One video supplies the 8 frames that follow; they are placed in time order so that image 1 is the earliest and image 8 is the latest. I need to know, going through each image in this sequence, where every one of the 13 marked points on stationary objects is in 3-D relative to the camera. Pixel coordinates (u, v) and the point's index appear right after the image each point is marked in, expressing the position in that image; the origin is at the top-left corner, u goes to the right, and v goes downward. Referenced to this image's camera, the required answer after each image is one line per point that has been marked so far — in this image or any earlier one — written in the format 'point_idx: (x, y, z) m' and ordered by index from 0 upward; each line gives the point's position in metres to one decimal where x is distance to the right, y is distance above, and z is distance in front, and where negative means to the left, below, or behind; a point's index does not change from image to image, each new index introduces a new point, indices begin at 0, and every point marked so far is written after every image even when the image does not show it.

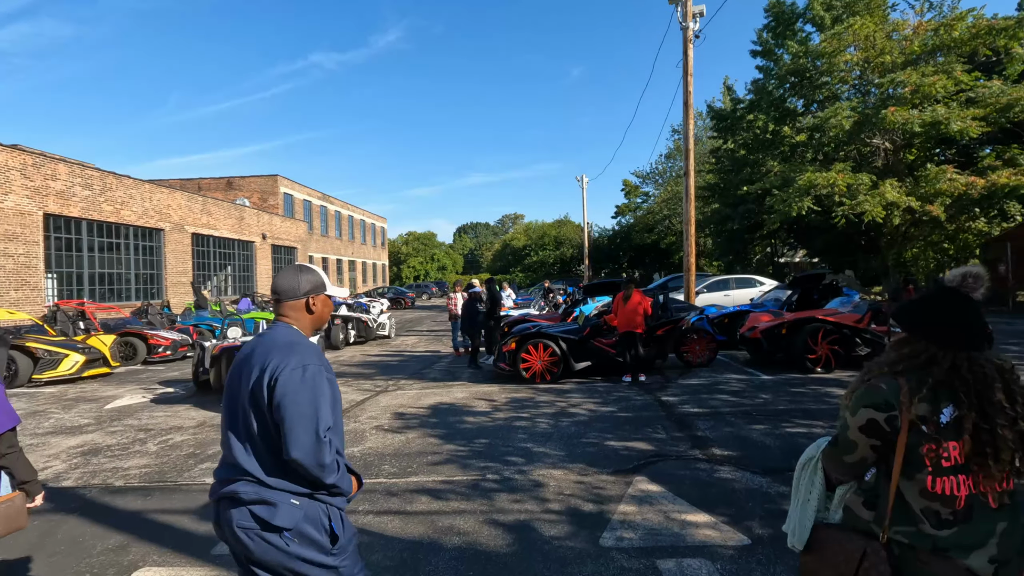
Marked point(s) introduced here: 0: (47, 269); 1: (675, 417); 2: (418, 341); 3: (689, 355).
0: (-14.9, +0.6, +17.1) m
1: (+2.0, -1.6, +6.7) m
2: (-3.1, -1.8, +17.9) m
3: (+3.3, -1.3, +10.0) m
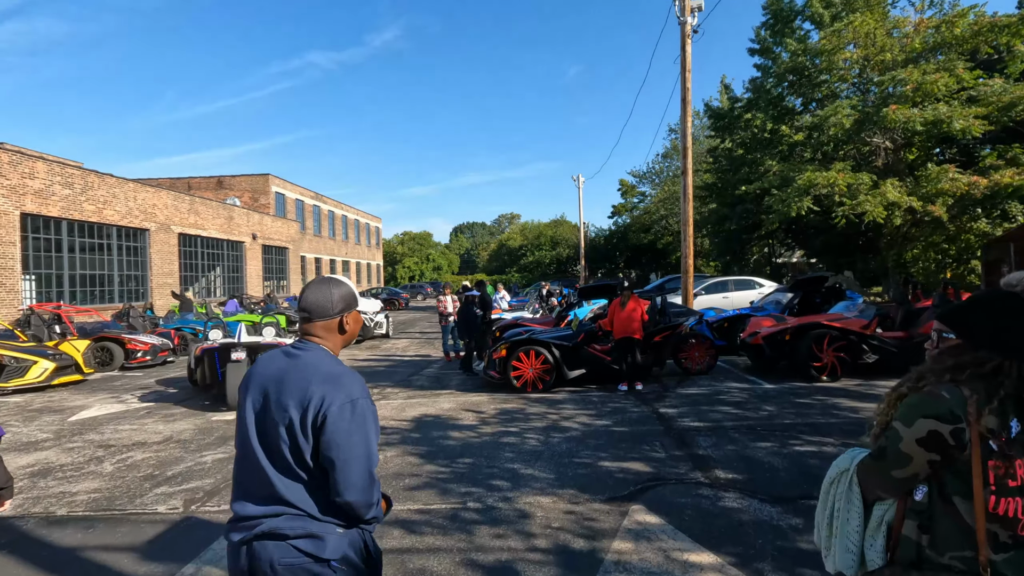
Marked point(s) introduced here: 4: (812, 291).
0: (-15.1, +0.5, +16.5) m
1: (+1.9, -1.7, +6.2) m
2: (-3.3, -1.9, +17.5) m
3: (+3.2, -1.3, +9.6) m
4: (+6.7, -0.1, +12.1) m
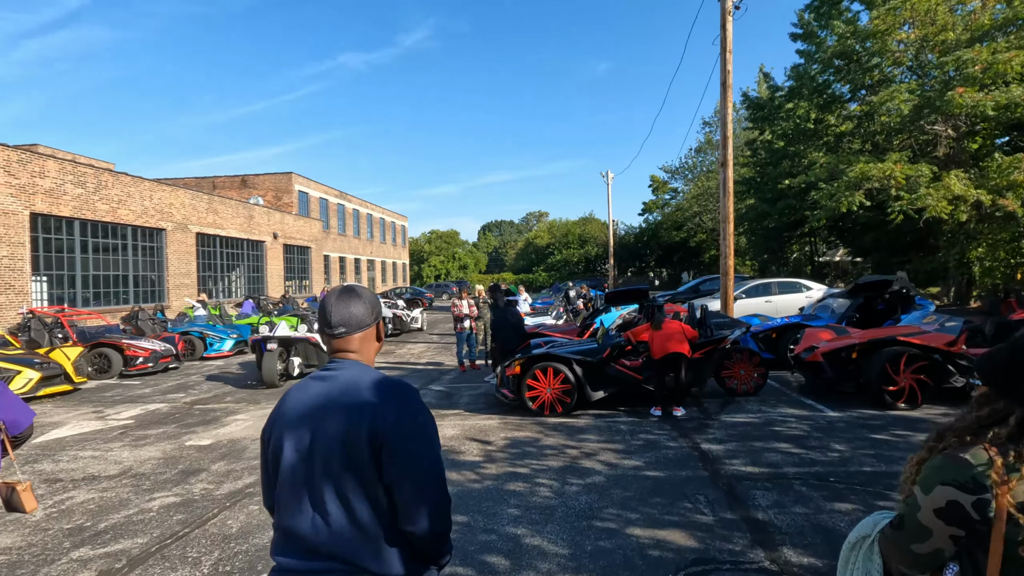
0: (-14.4, +0.5, +16.2) m
1: (+1.9, -1.8, +5.0) m
2: (-2.7, -1.9, +16.5) m
3: (+3.4, -1.5, +8.3) m
4: (+7.1, -0.2, +10.5) m
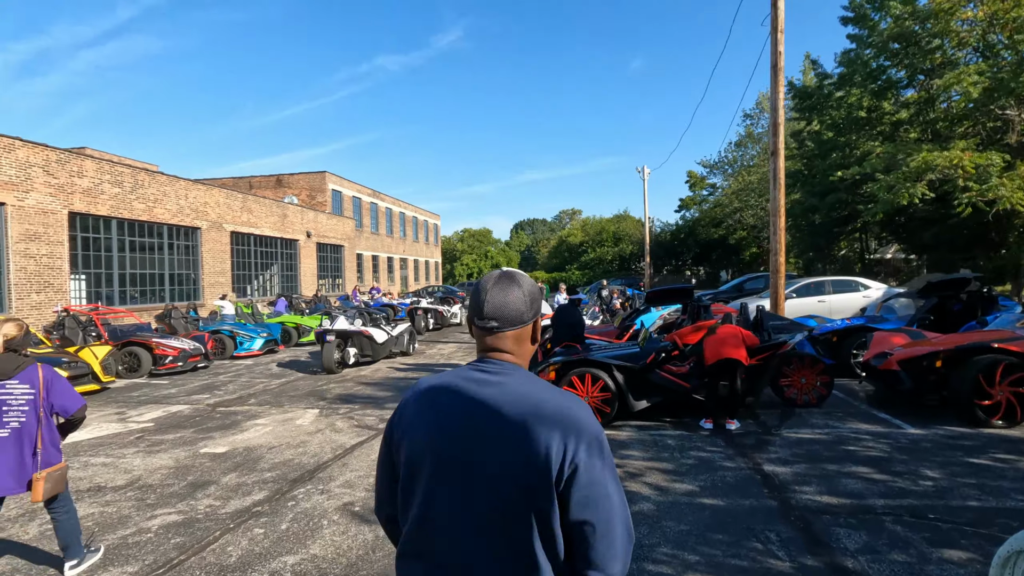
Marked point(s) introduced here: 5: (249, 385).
0: (-13.4, +0.5, +16.4) m
1: (+2.2, -1.8, +4.2) m
2: (-1.7, -1.9, +16.0) m
3: (+3.9, -1.4, +7.4) m
4: (+7.7, -0.2, +9.5) m
5: (-5.5, -2.0, +11.2) m
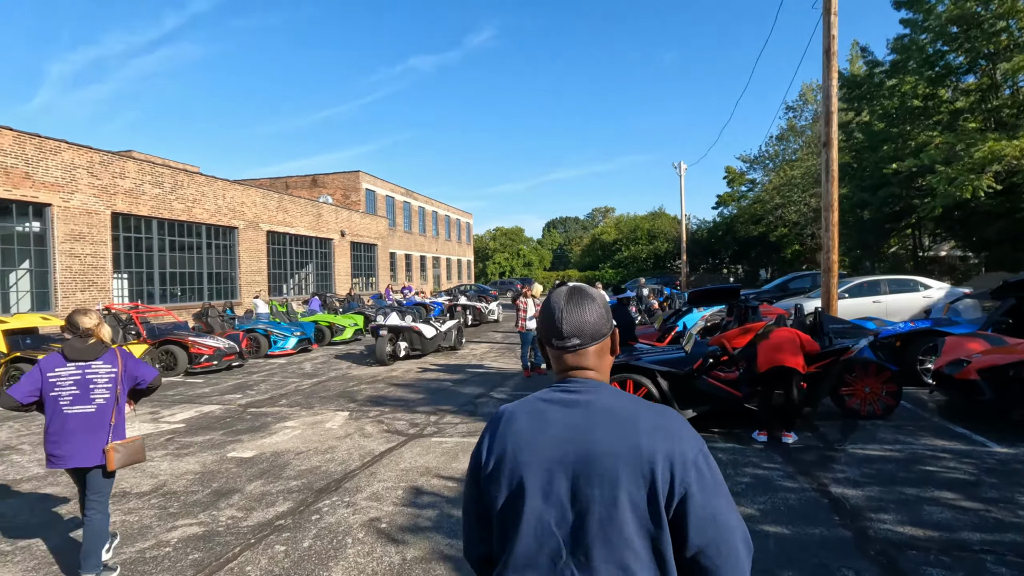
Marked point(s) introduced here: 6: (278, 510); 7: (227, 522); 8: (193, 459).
0: (-12.4, +0.6, +16.8) m
1: (+2.5, -1.8, +3.7) m
2: (-0.7, -1.9, +15.7) m
3: (+4.3, -1.4, +6.8) m
4: (+8.3, -0.2, +8.6) m
5: (-4.8, -2.0, +11.1) m
6: (-2.1, -2.0, +4.8) m
7: (-2.4, -2.0, +4.6) m
8: (-3.7, -2.0, +6.3) m
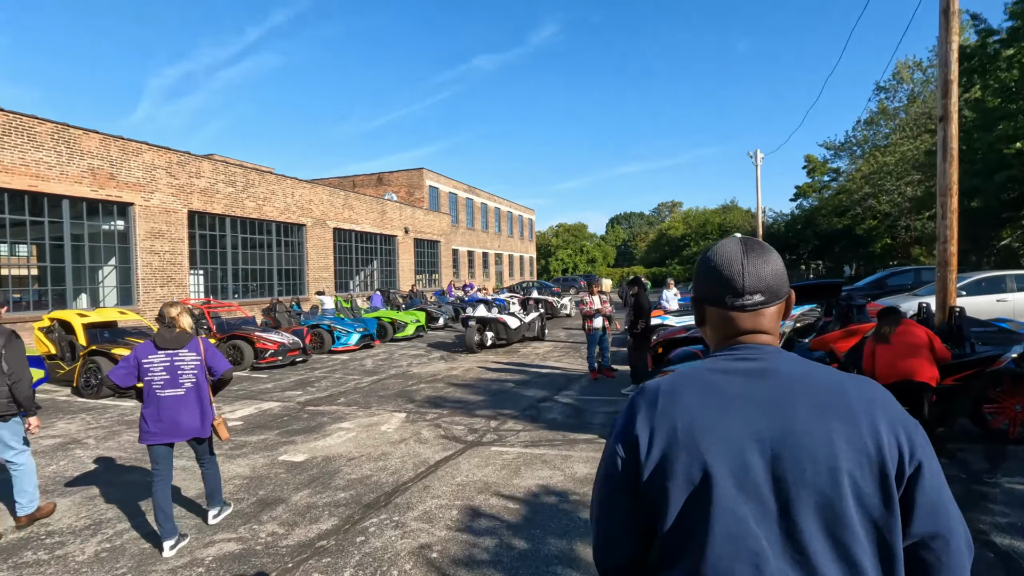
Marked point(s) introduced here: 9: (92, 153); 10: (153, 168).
0: (-10.4, +0.7, +17.4) m
1: (+2.9, -1.8, +2.7) m
2: (+1.1, -1.8, +15.0) m
3: (+5.1, -1.4, +5.5) m
4: (+9.2, -0.1, +6.9) m
5: (-3.5, -1.9, +10.9) m
6: (-1.5, -1.9, +4.3) m
7: (-1.9, -1.9, +4.2) m
8: (-3.0, -1.9, +6.0) m
9: (-11.2, +3.6, +14.3) m
10: (-10.6, +3.5, +15.8) m
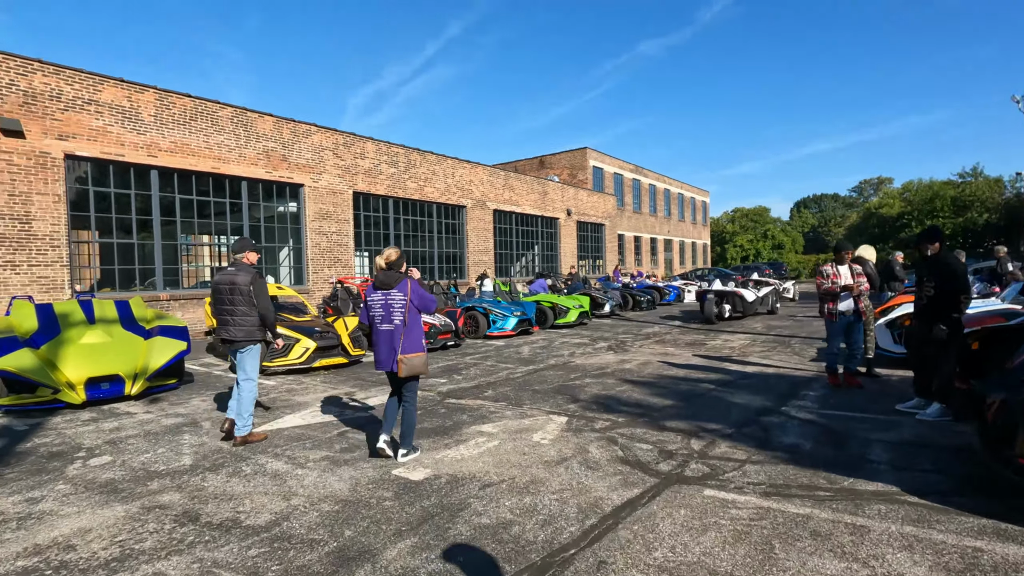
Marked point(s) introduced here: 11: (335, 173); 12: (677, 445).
0: (-5.0, +1.3, +17.4) m
1: (+3.3, -1.4, -0.5) m
2: (+5.2, -1.3, +11.7) m
3: (+6.3, -1.0, +1.6) m
4: (+10.6, +0.3, +1.6) m
5: (-0.3, -1.4, +9.2) m
6: (-0.4, -1.5, +2.3) m
7: (-0.8, -1.5, +2.3) m
8: (-1.3, -1.5, +4.4) m
9: (-6.7, +4.2, +14.6) m
10: (-5.7, +4.1, +16.0) m
11: (-5.4, +3.5, +16.3) m
12: (+1.5, -1.4, +4.9) m
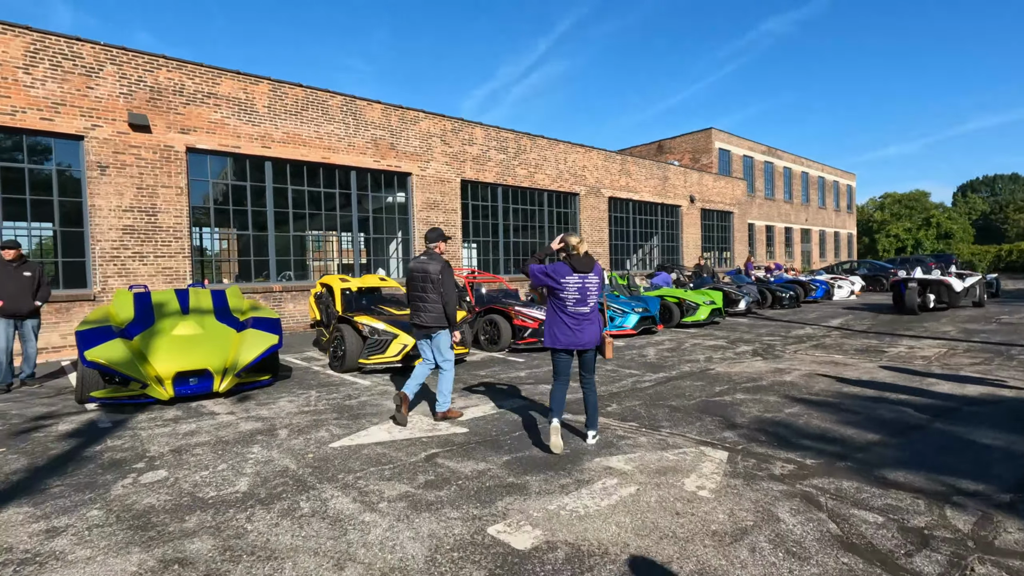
0: (-1.4, +1.5, +16.6) m
1: (+3.1, -1.3, -2.6) m
2: (+7.4, -1.1, +9.0) m
3: (+6.4, -1.0, -1.2) m
4: (+10.7, +0.3, -2.0) m
5: (+1.5, -1.3, +7.7) m
6: (0.0, -1.4, +1.0) m
7: (-0.4, -1.4, +1.0) m
8: (-0.5, -1.4, +3.2) m
9: (-3.6, +4.4, +14.2) m
10: (-2.4, +4.3, +15.3) m
11: (-2.0, +3.7, +15.6) m
12: (+2.4, -1.3, +3.1) m
